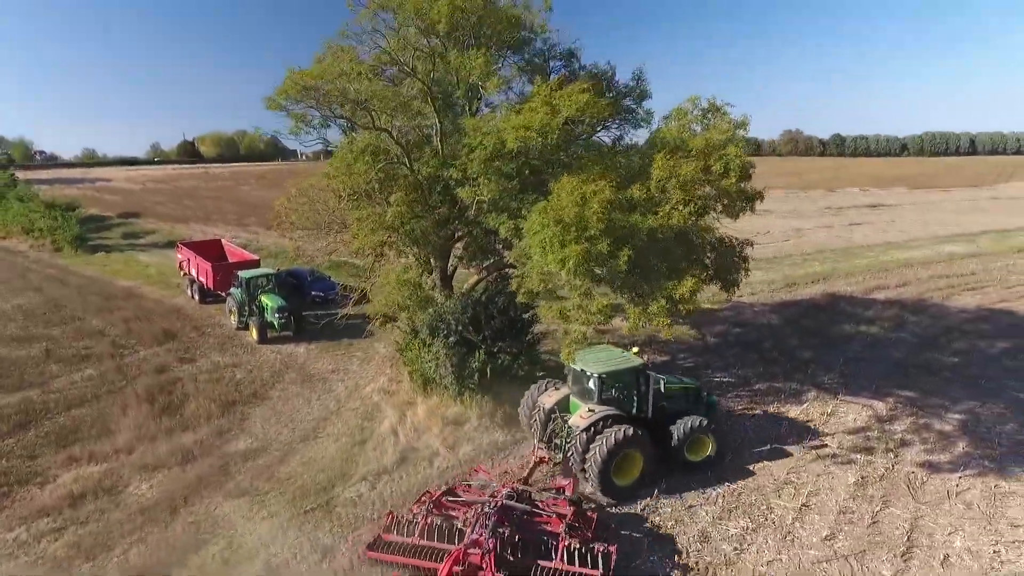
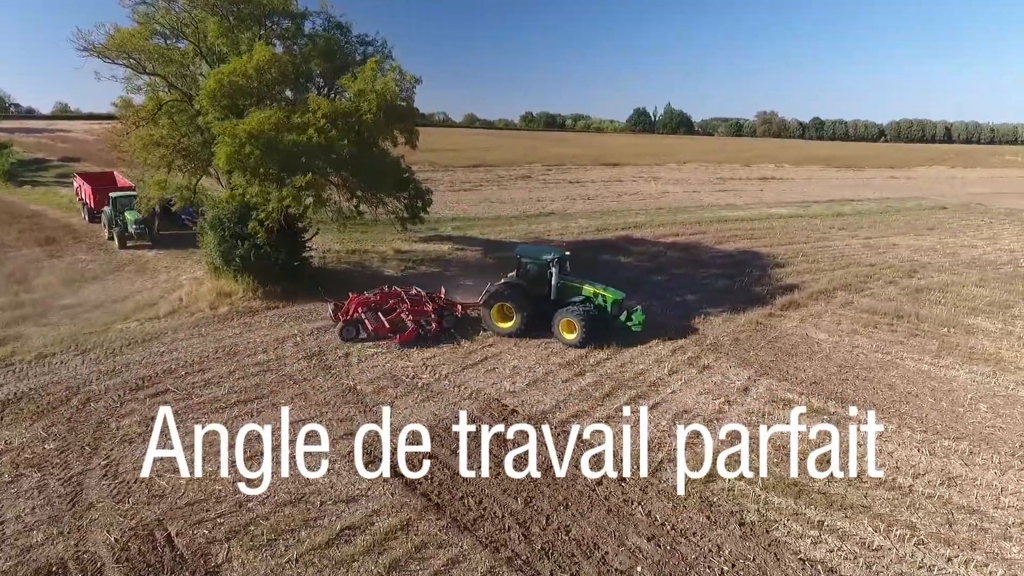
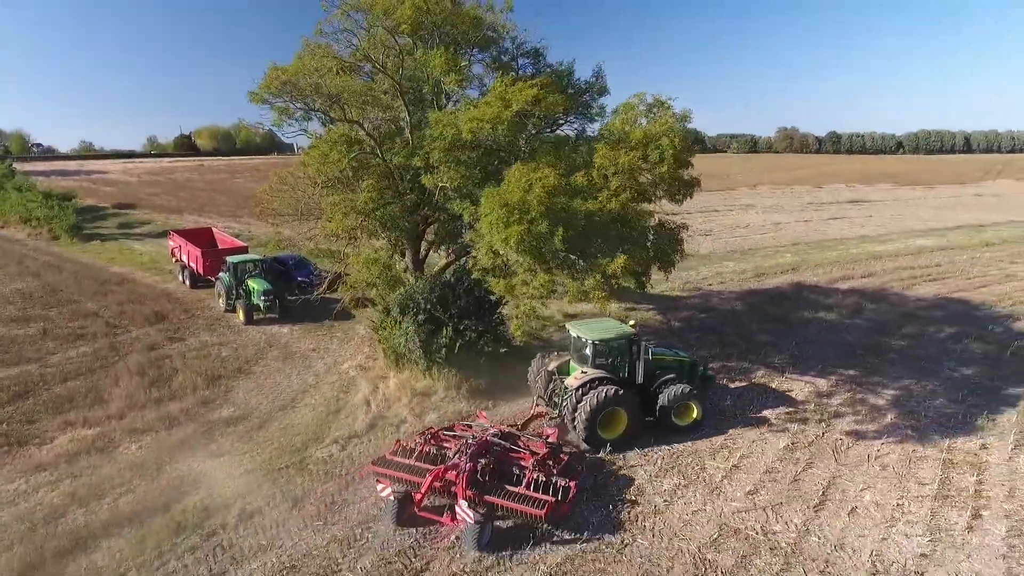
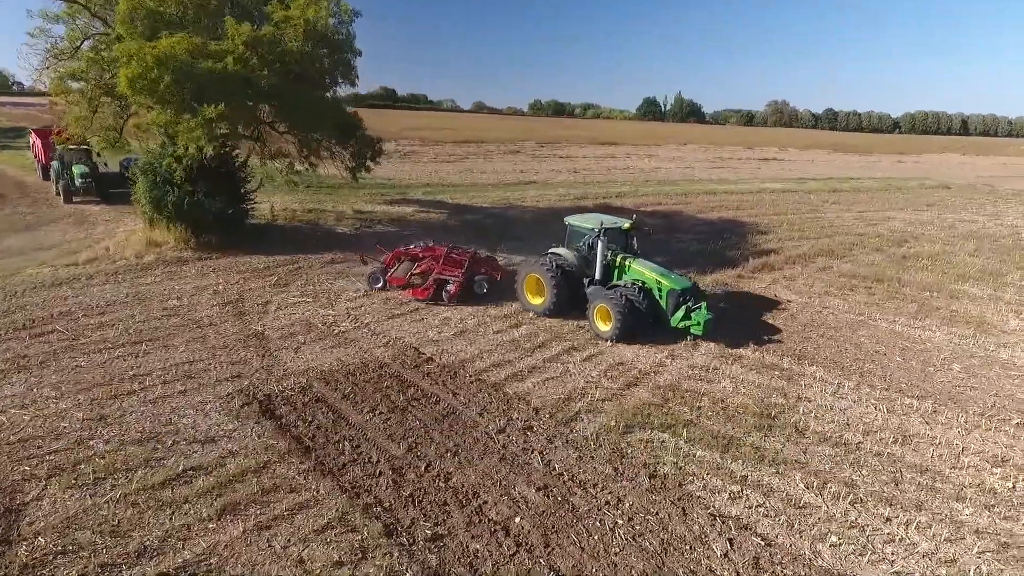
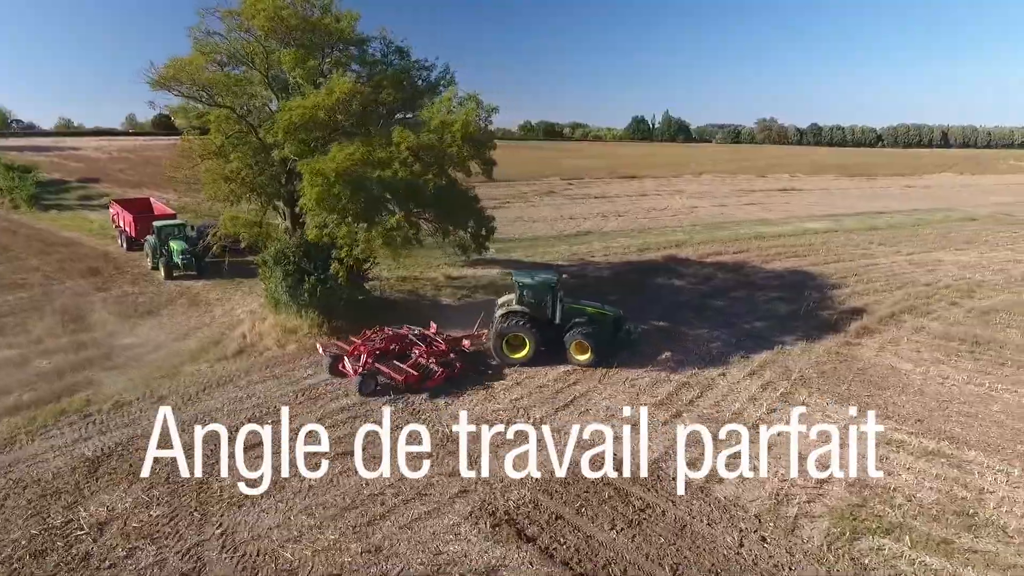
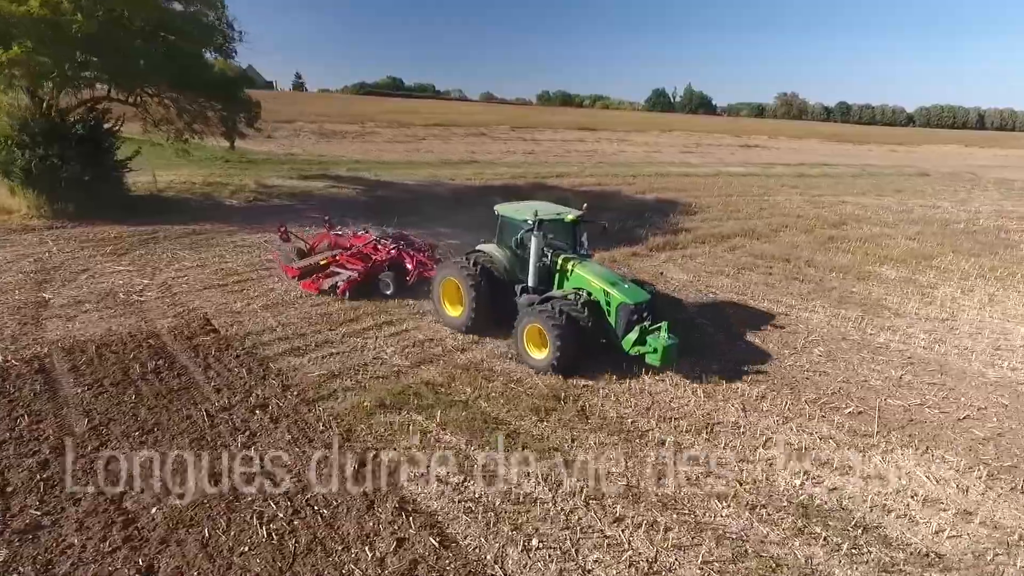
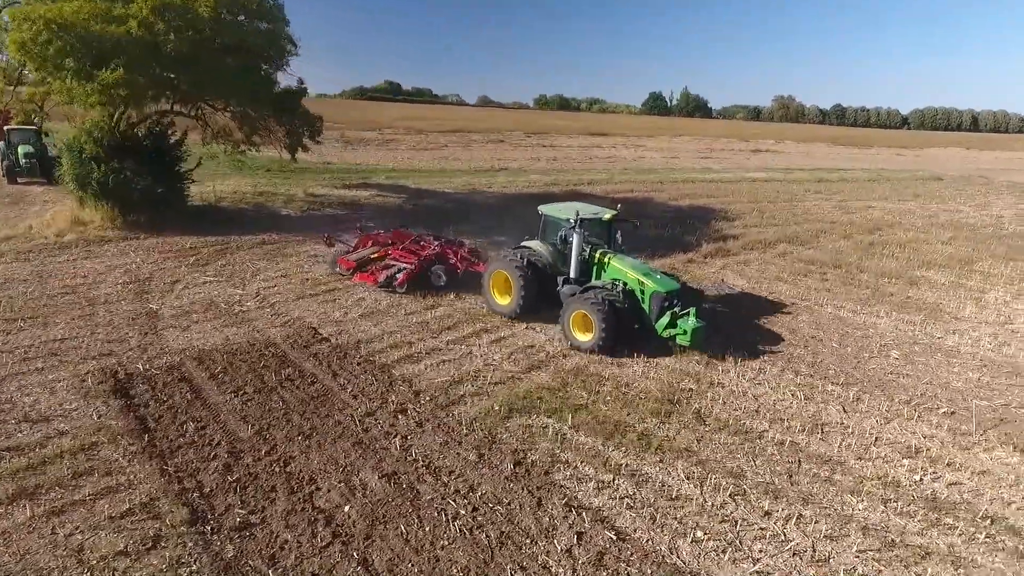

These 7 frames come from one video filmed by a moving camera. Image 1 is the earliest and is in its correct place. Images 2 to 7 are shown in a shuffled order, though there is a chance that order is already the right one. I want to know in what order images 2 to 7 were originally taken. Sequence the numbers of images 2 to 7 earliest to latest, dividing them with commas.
3, 5, 2, 4, 7, 6
